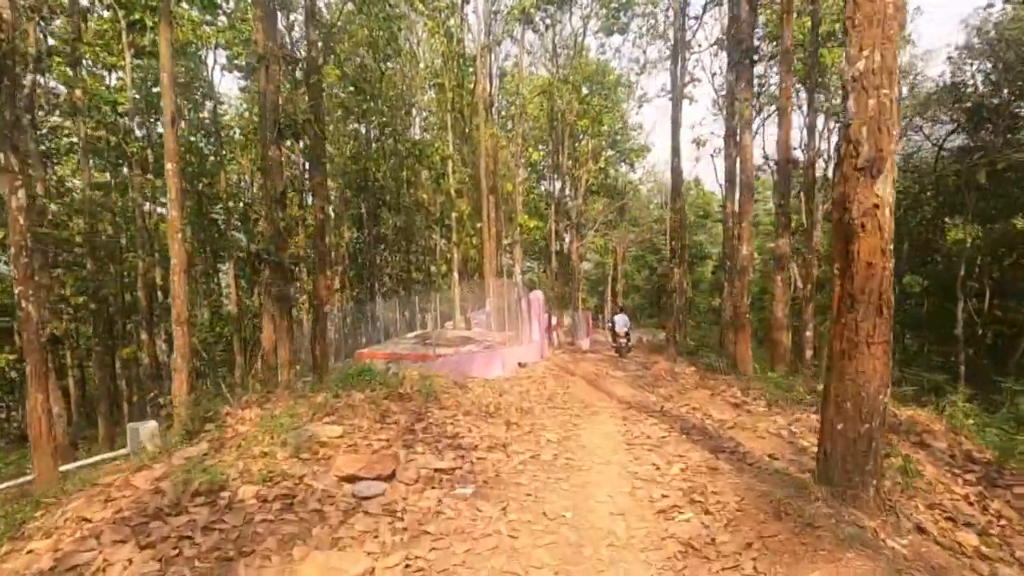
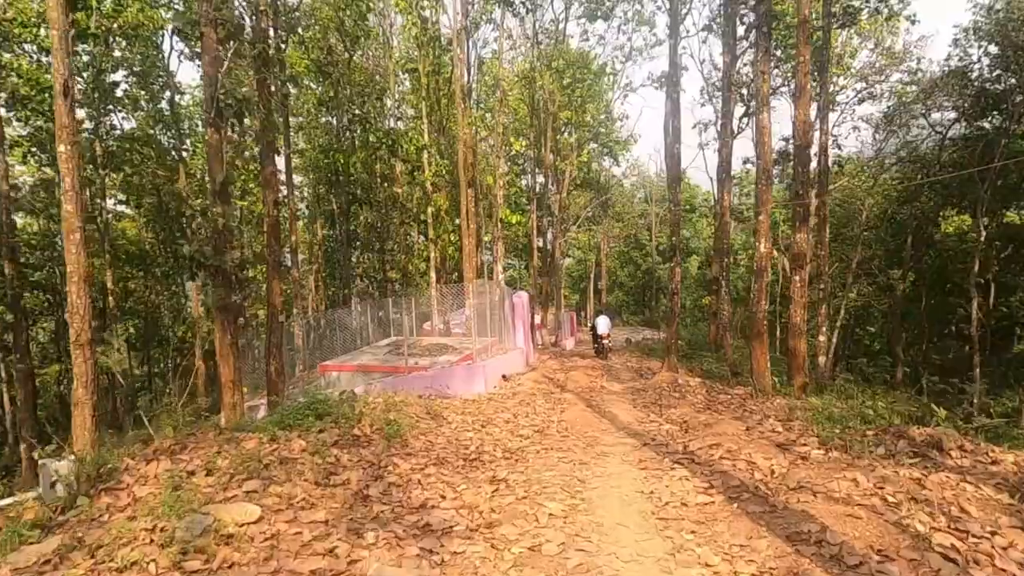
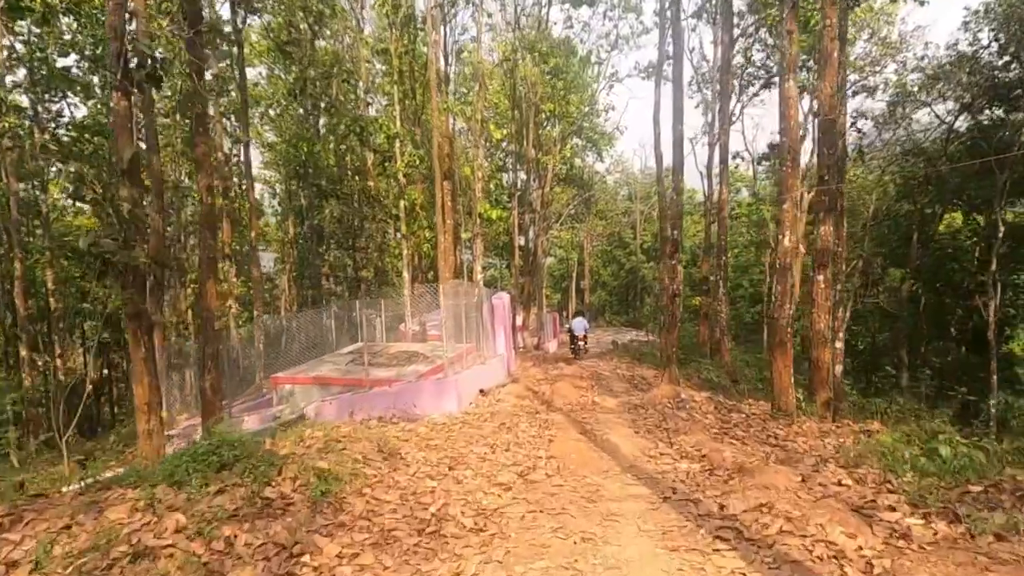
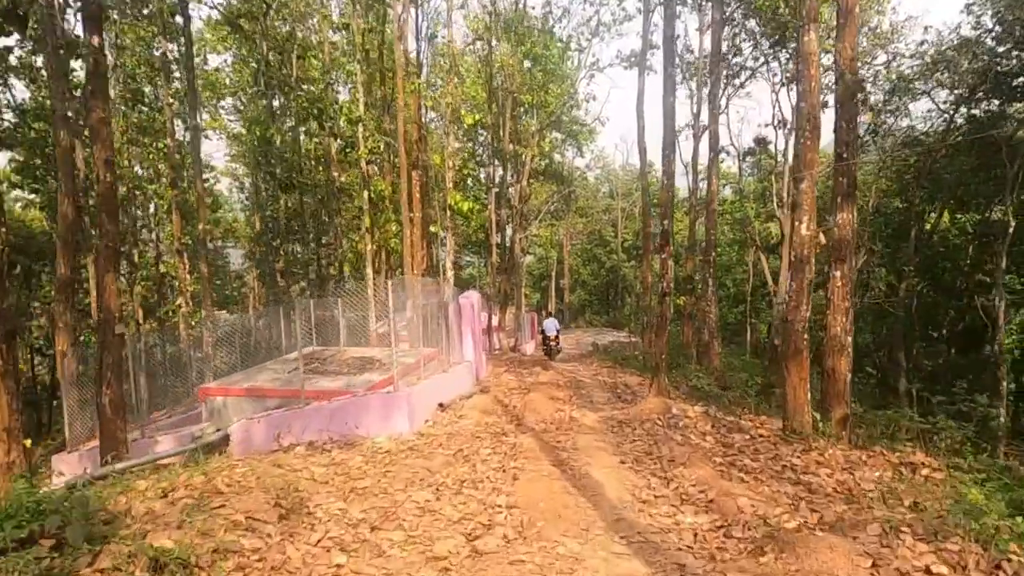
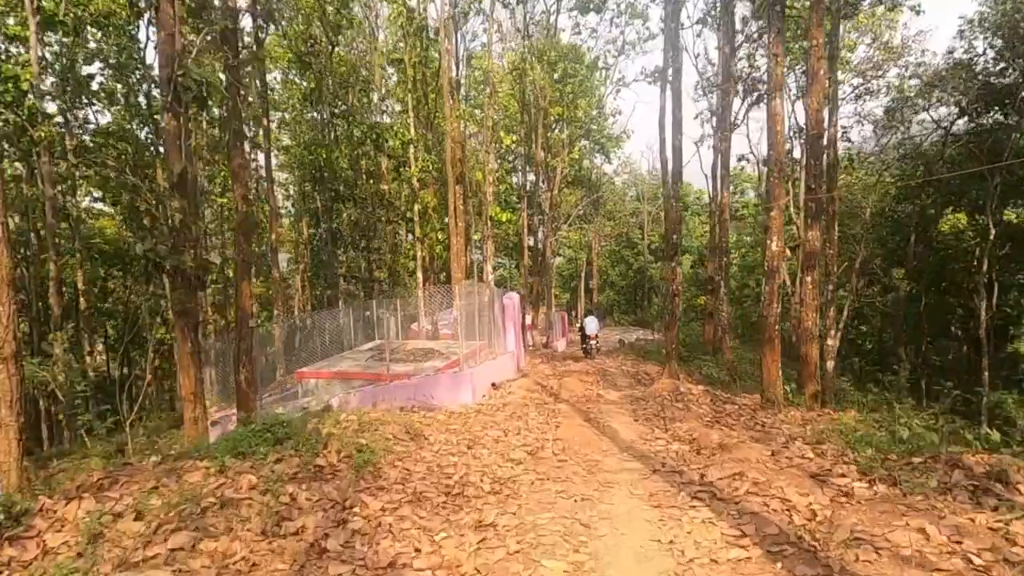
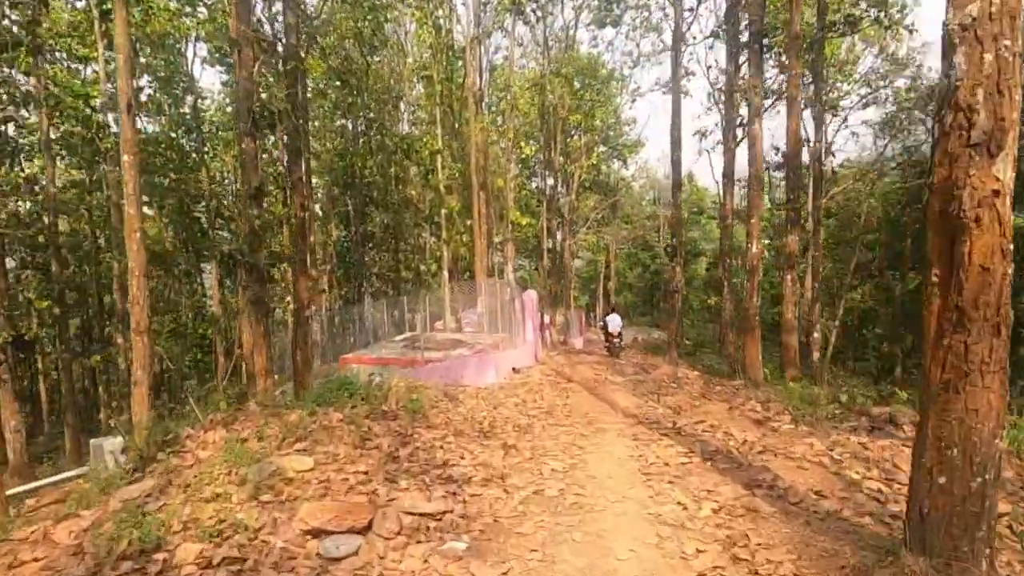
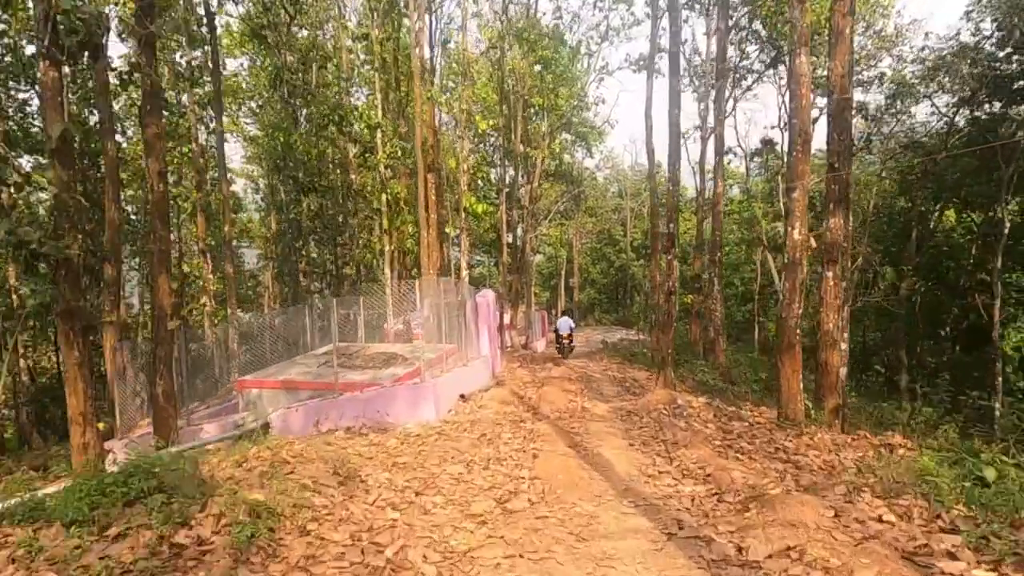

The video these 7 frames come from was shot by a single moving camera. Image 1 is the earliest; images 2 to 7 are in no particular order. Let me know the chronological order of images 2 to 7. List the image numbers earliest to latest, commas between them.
6, 2, 5, 3, 7, 4
